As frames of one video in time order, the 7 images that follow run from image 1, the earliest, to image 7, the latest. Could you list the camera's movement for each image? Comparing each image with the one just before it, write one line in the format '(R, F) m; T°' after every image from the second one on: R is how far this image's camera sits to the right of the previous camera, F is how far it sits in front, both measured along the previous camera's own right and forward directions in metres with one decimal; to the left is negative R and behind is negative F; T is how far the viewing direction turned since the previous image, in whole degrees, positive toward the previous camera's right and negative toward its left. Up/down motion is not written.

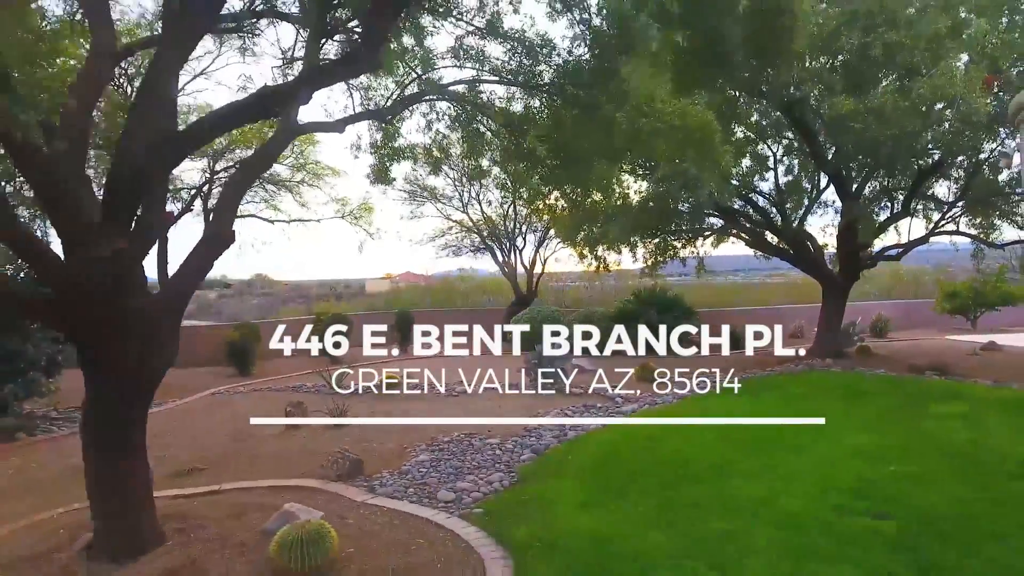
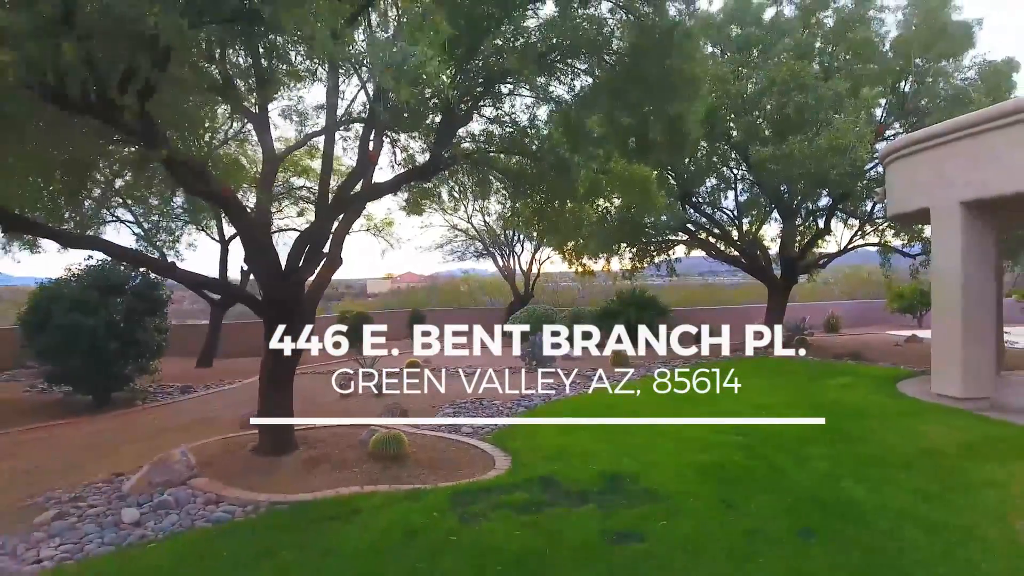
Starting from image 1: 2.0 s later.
(0.0, -2.7) m; 0°
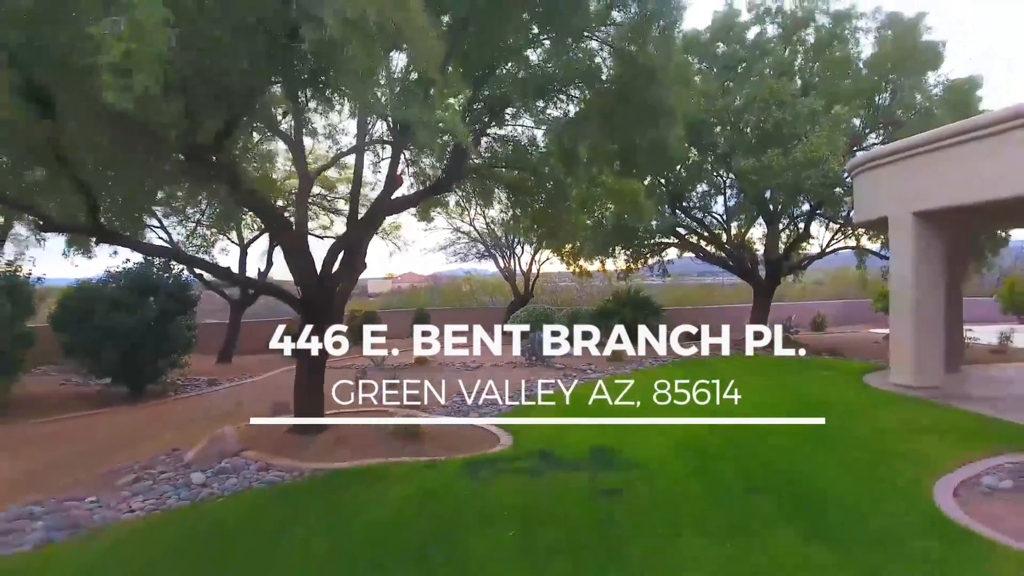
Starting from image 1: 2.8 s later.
(0.0, -1.0) m; 0°
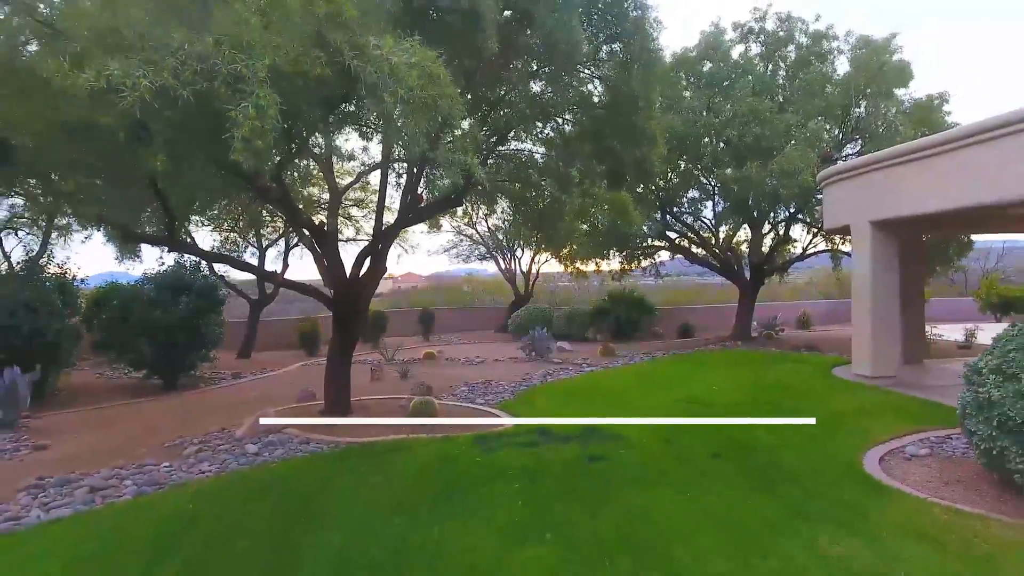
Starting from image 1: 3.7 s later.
(0.0, -1.2) m; 0°
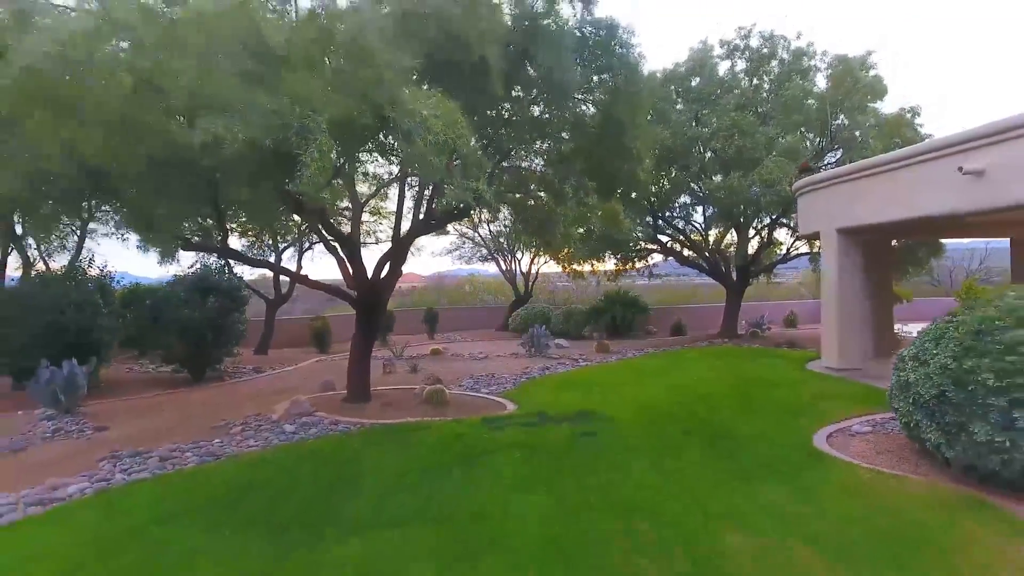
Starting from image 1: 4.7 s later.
(0.0, -1.1) m; 0°
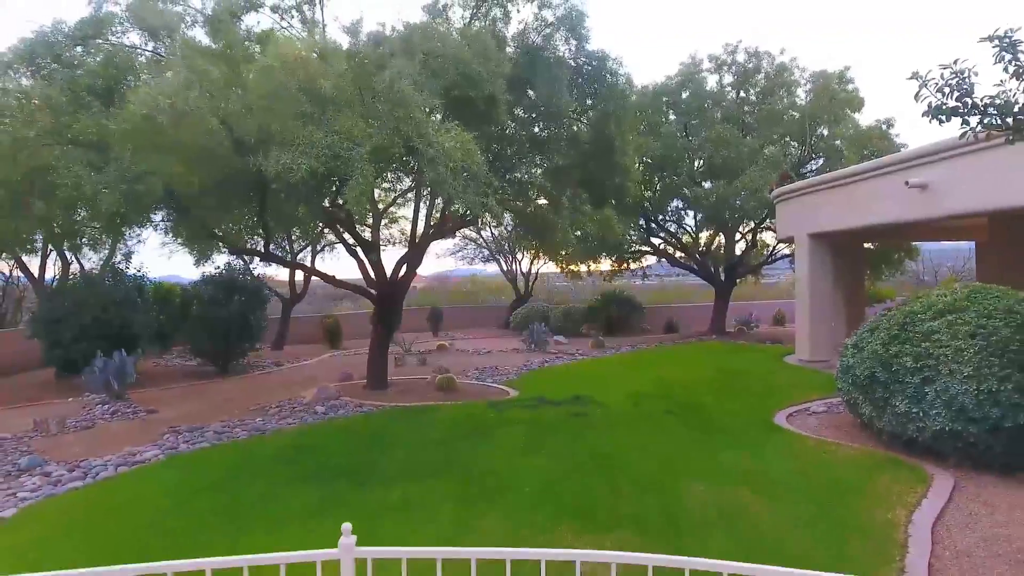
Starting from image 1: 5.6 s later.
(0.0, -1.2) m; 0°
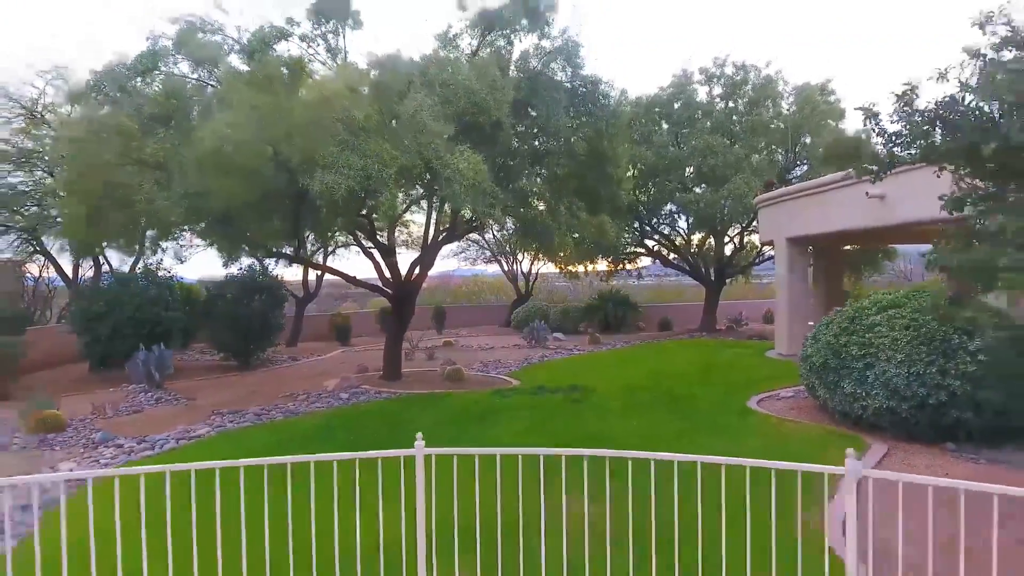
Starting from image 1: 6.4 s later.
(0.0, -1.1) m; 0°
